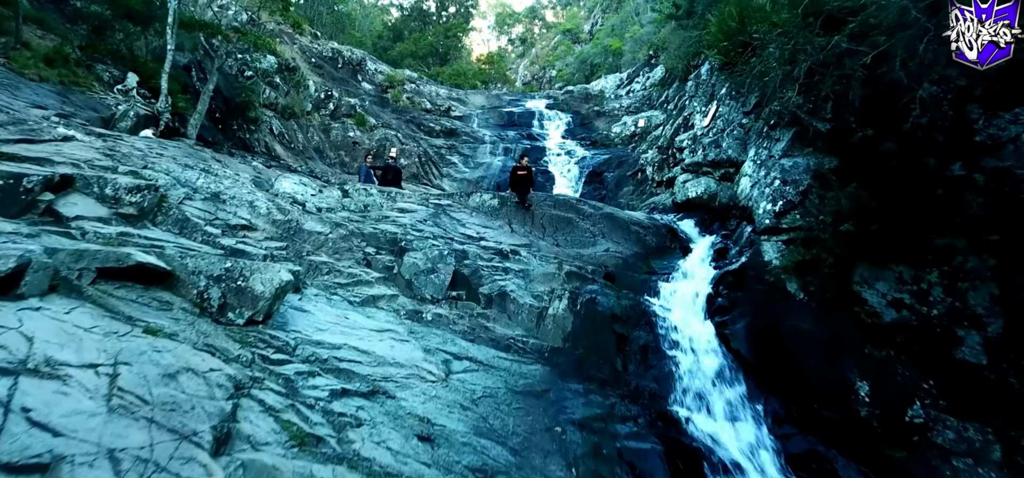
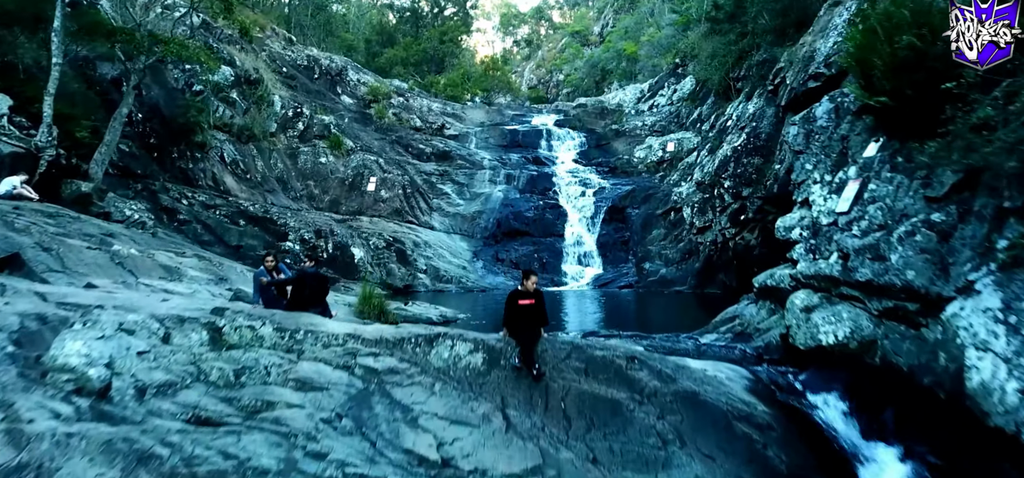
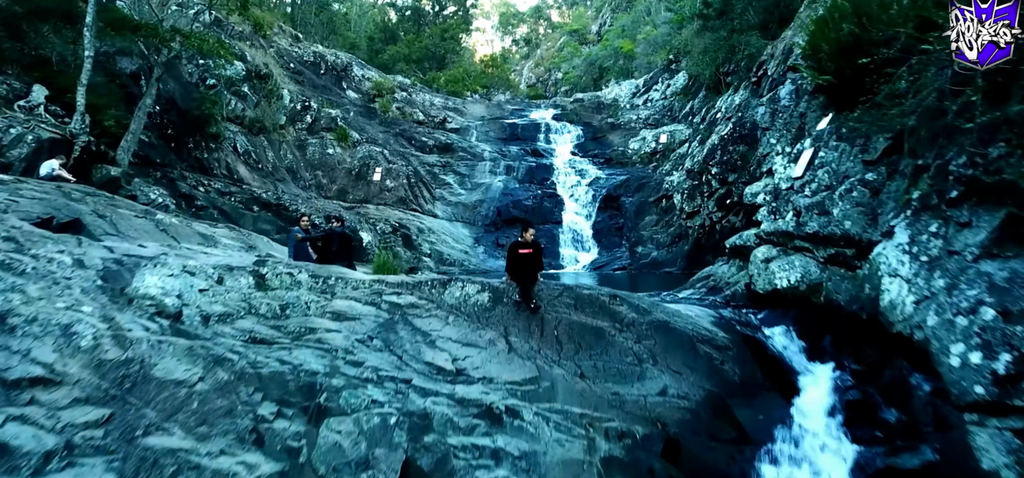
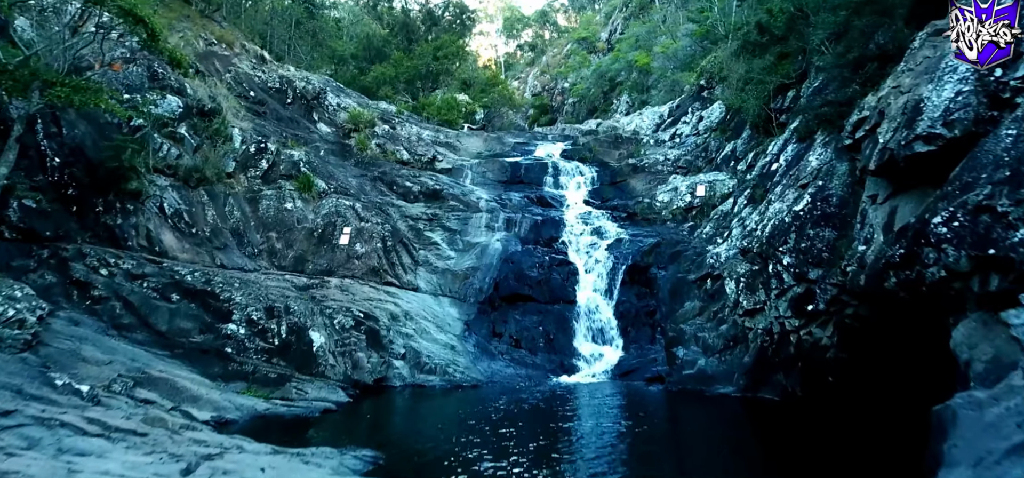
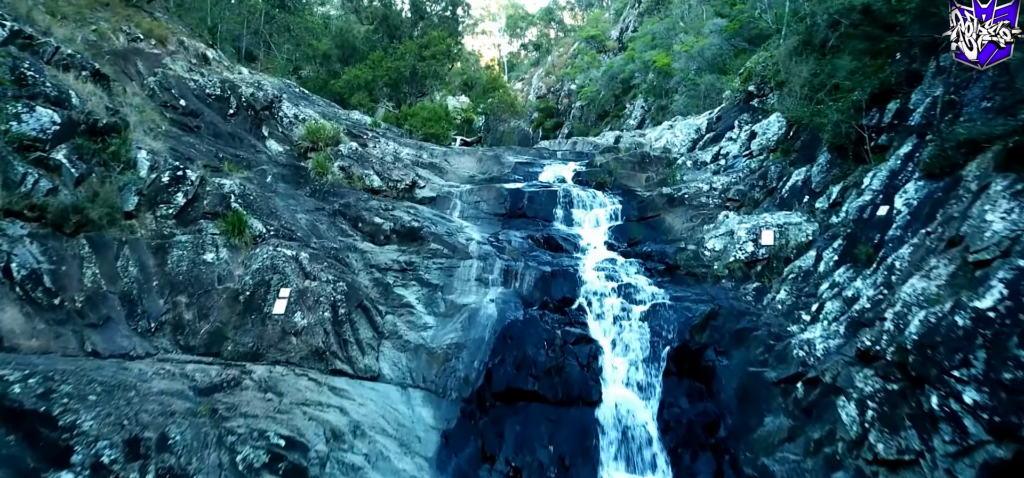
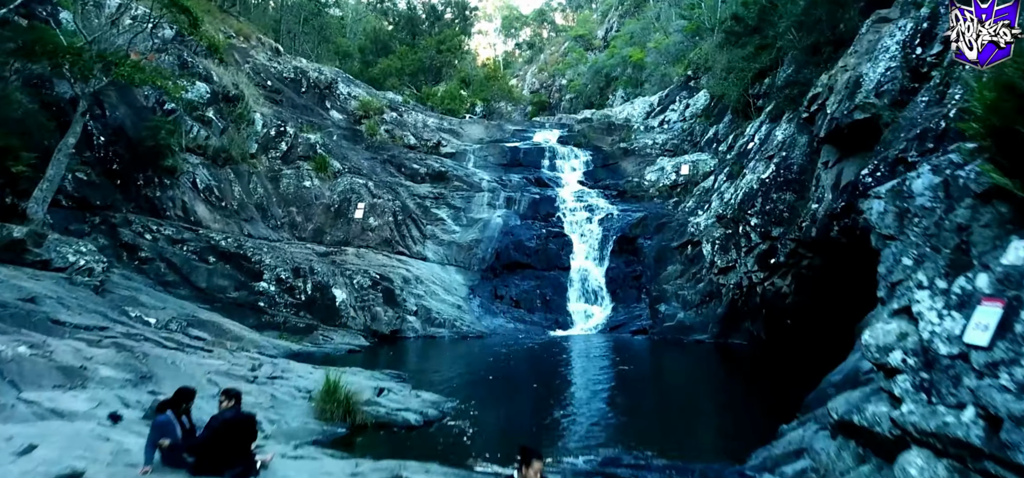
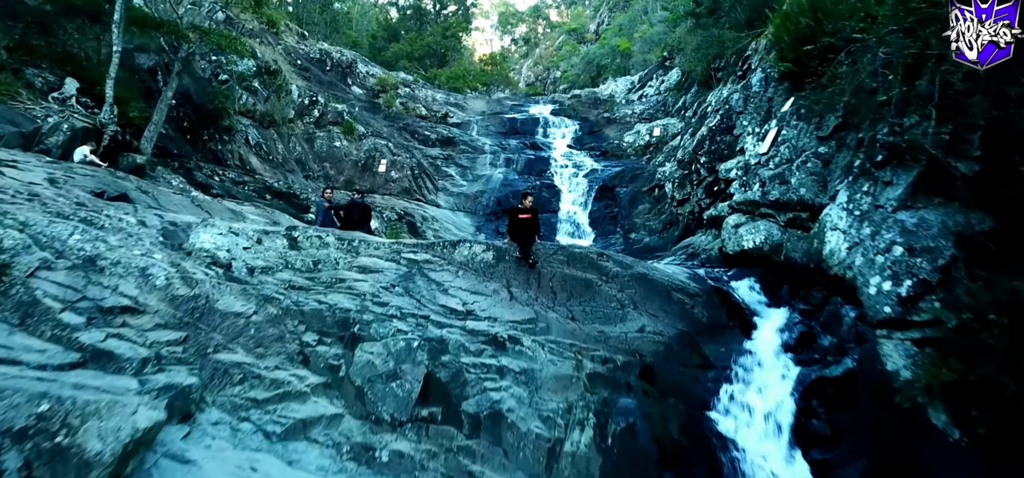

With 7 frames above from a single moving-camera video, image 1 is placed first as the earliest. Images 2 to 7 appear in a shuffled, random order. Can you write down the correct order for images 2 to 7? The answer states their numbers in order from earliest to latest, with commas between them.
7, 3, 2, 6, 4, 5
